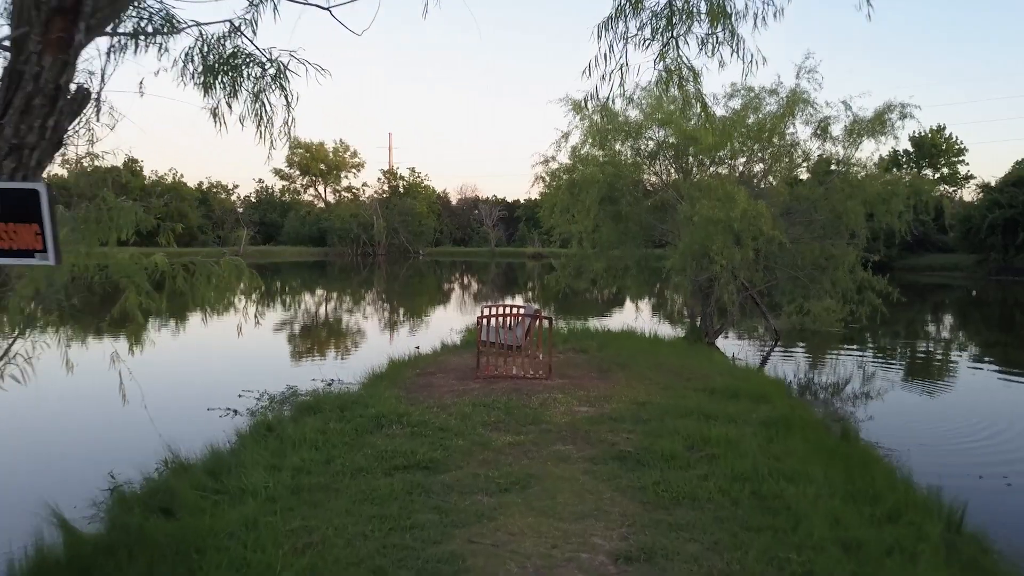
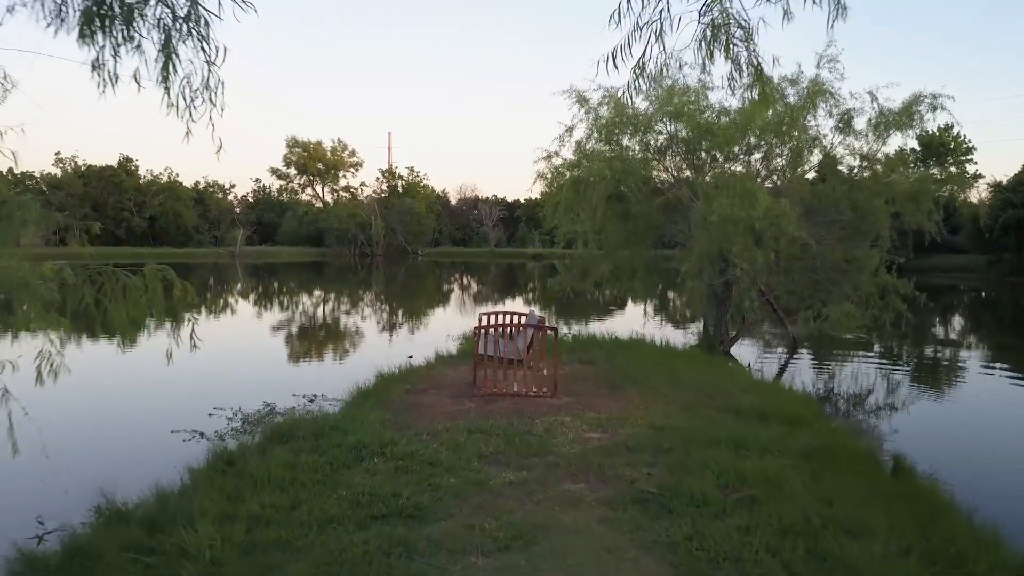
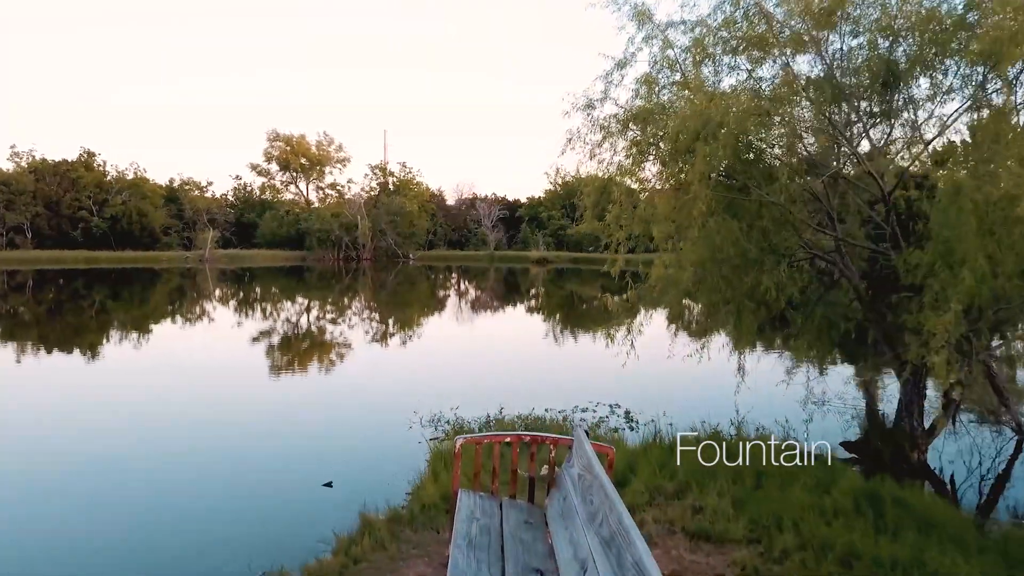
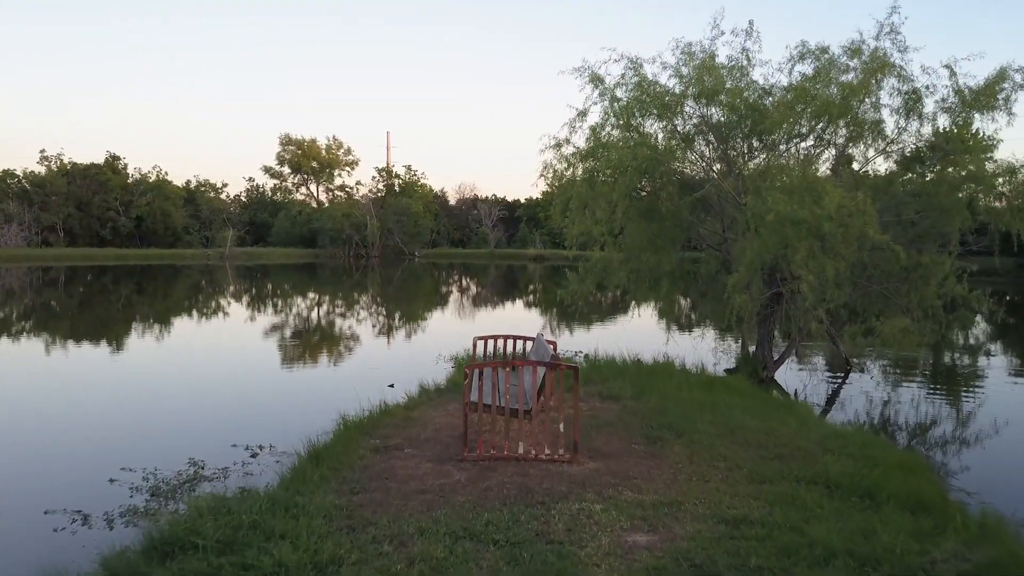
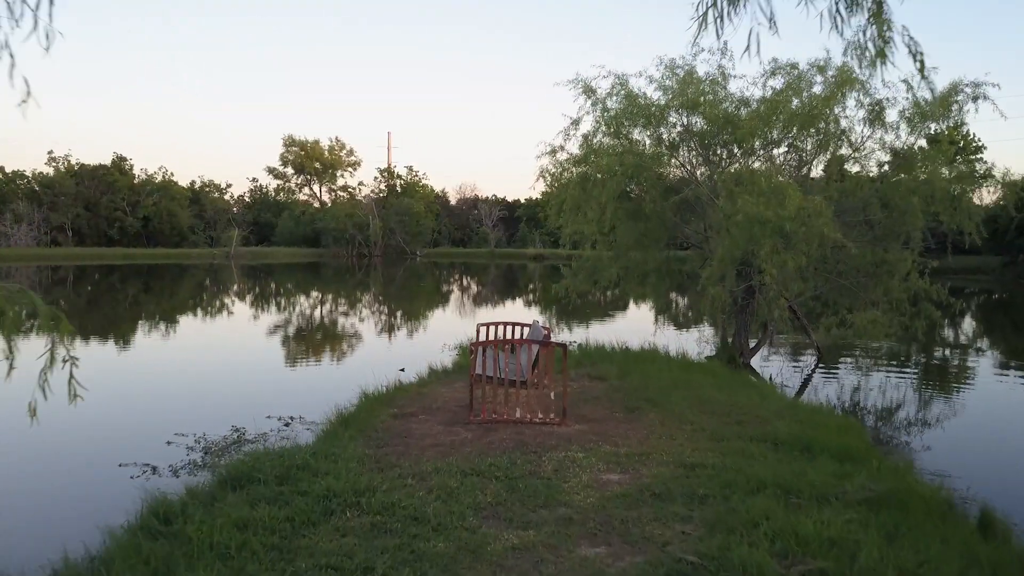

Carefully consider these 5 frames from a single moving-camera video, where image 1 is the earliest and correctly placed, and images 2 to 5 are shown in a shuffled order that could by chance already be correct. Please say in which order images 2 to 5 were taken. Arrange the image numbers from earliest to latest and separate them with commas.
2, 5, 4, 3
